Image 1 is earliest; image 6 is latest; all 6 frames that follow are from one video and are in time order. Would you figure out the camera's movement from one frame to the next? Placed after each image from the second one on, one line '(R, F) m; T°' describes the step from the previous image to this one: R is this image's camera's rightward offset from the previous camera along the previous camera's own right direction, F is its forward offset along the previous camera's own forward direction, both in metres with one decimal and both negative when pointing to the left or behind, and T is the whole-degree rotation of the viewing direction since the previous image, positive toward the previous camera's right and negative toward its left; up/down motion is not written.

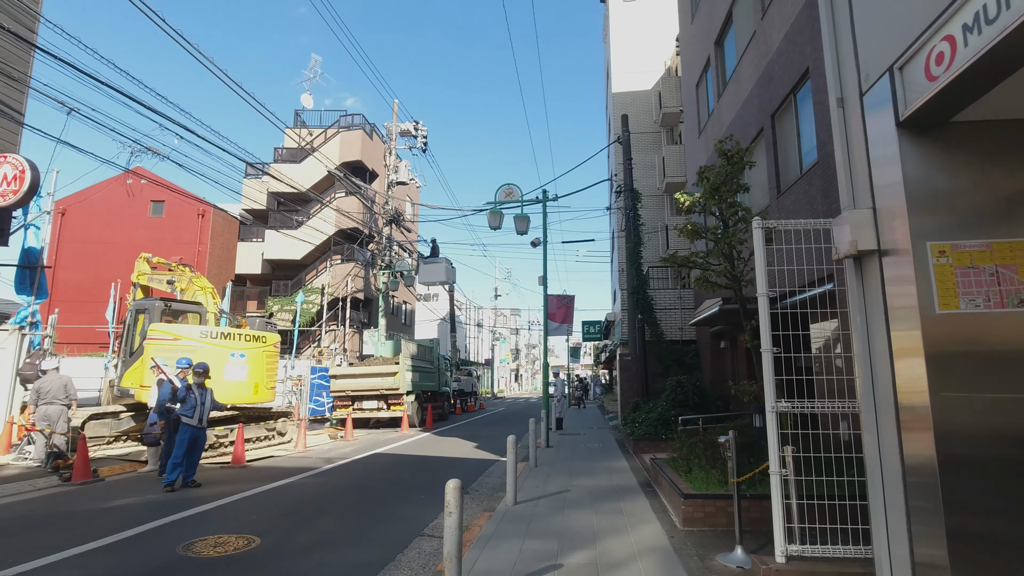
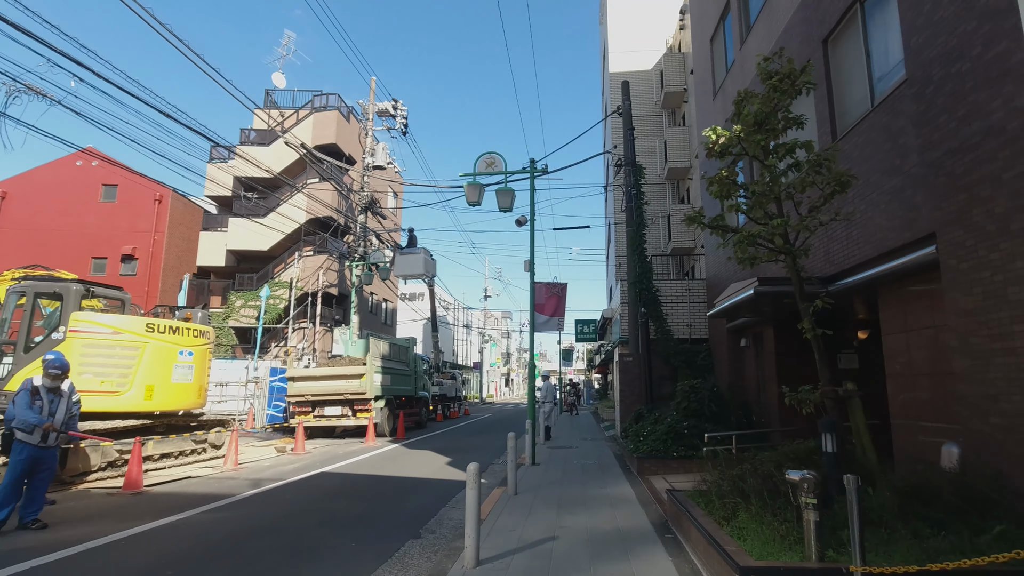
(+0.3, +2.4) m; +1°
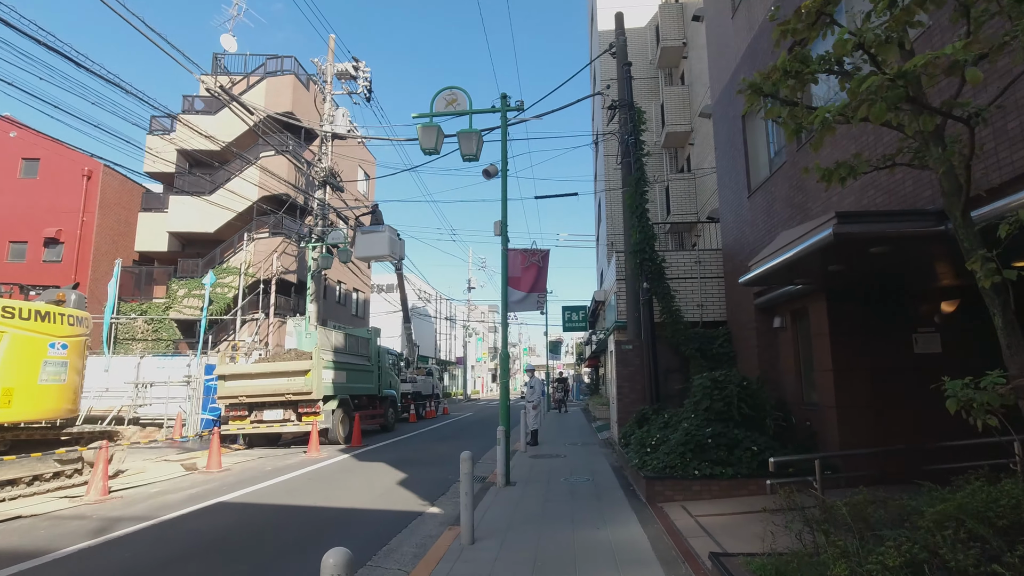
(+0.4, +2.8) m; +1°
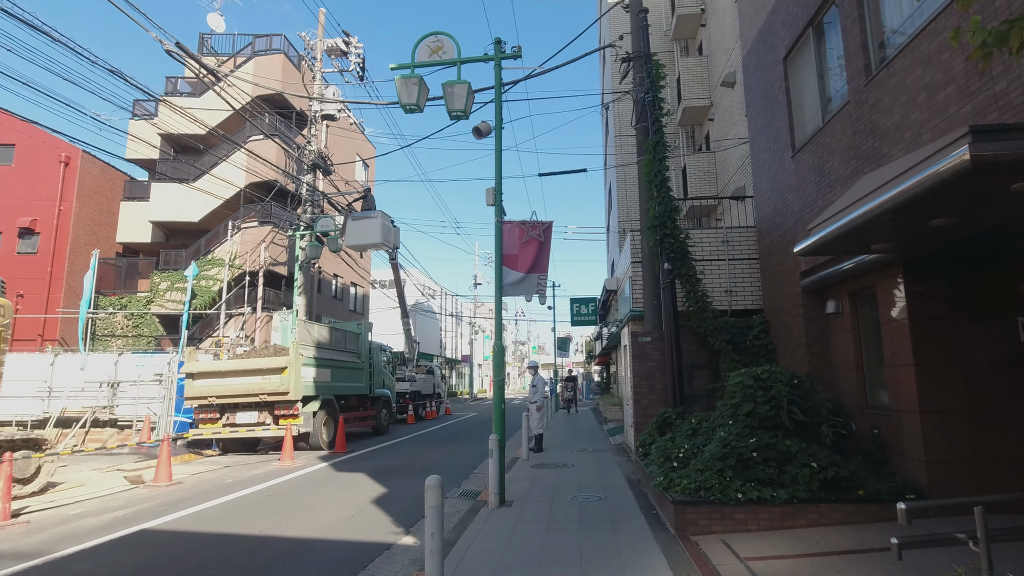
(+0.2, +1.6) m; -1°
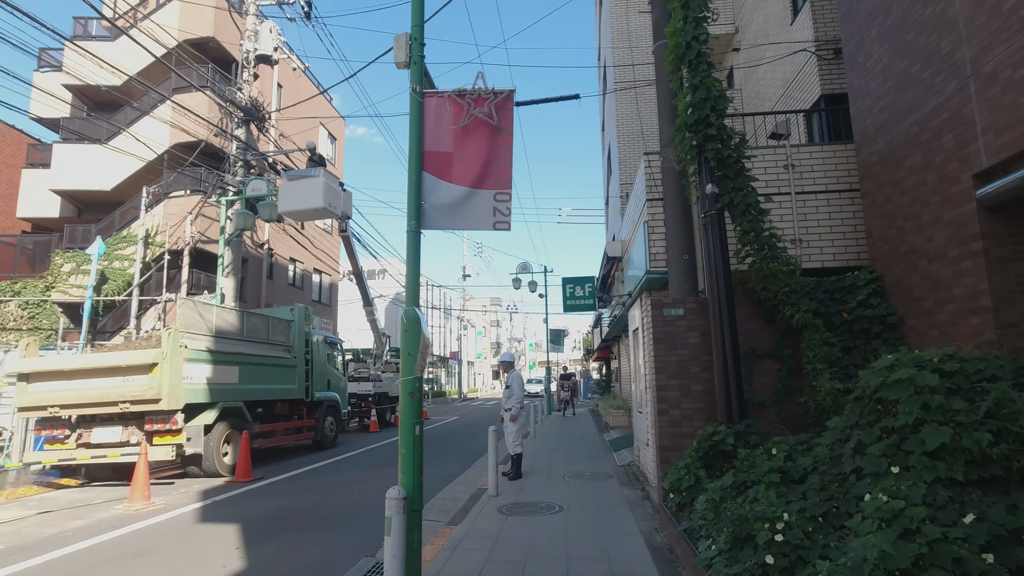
(+0.6, +3.7) m; 0°
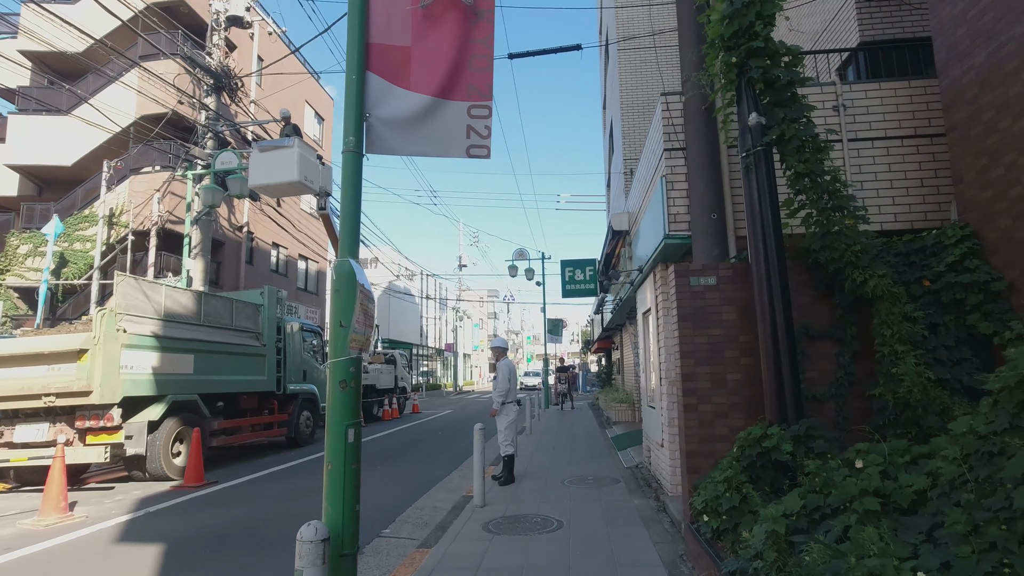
(+0.1, +1.3) m; 0°
